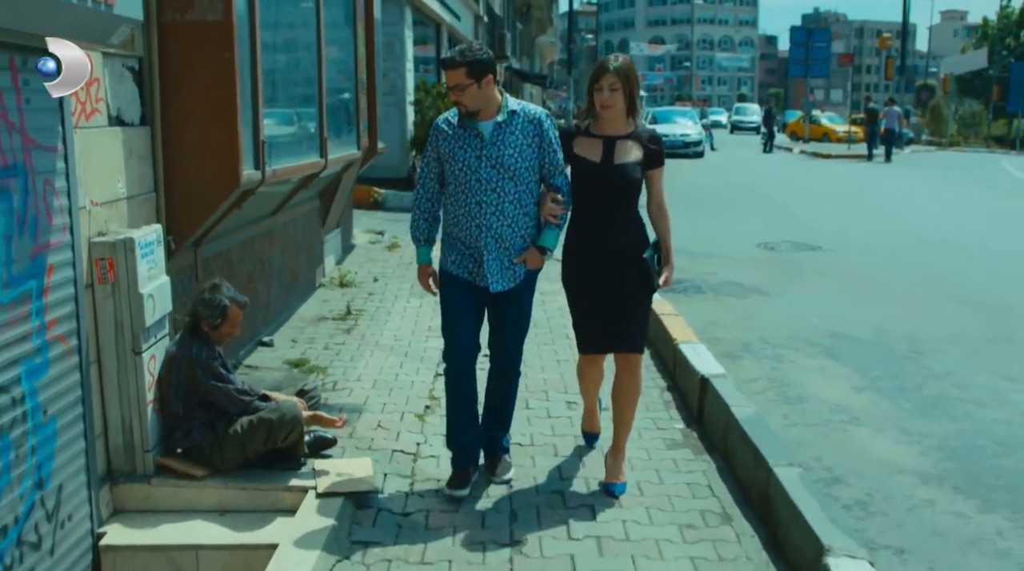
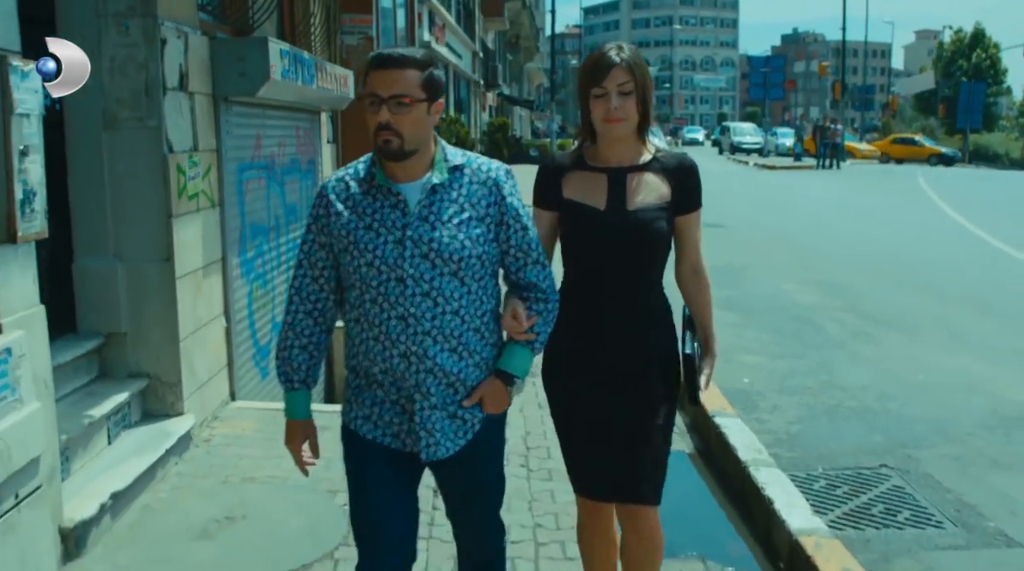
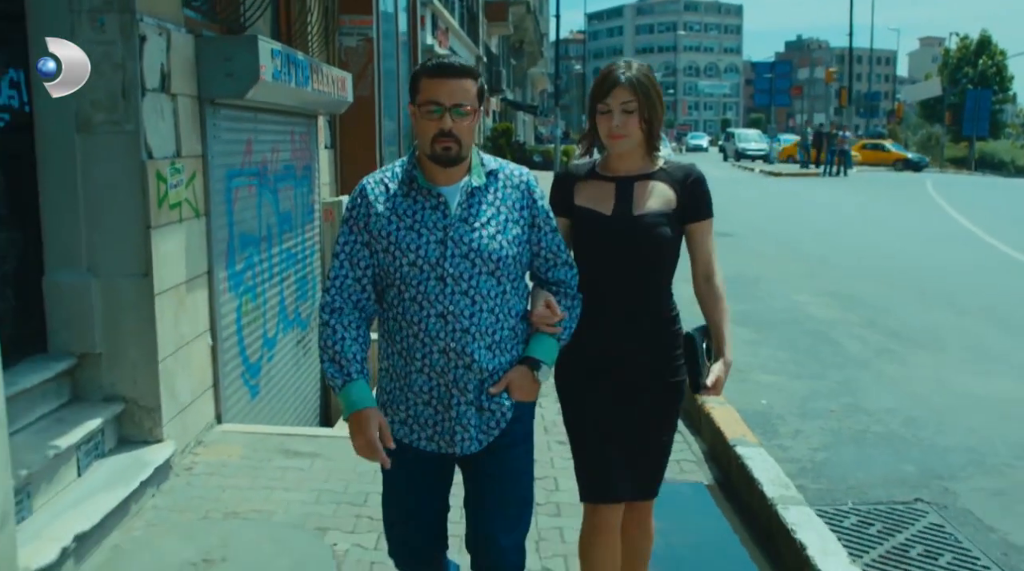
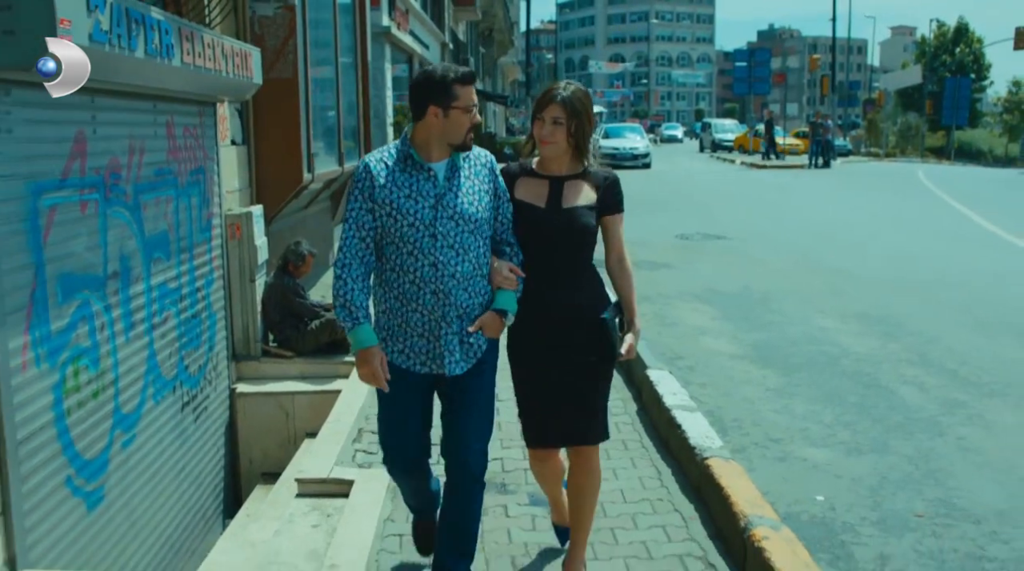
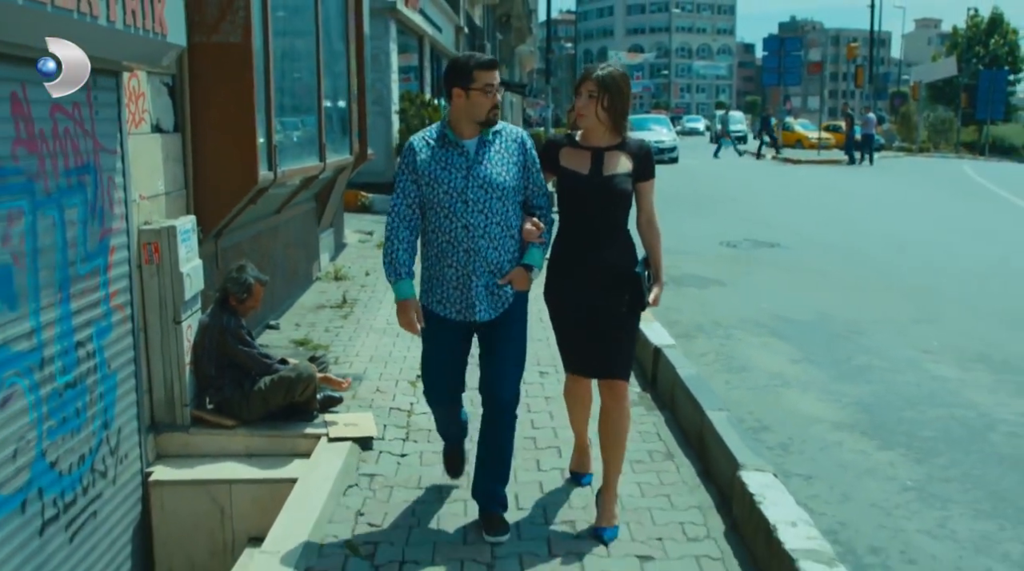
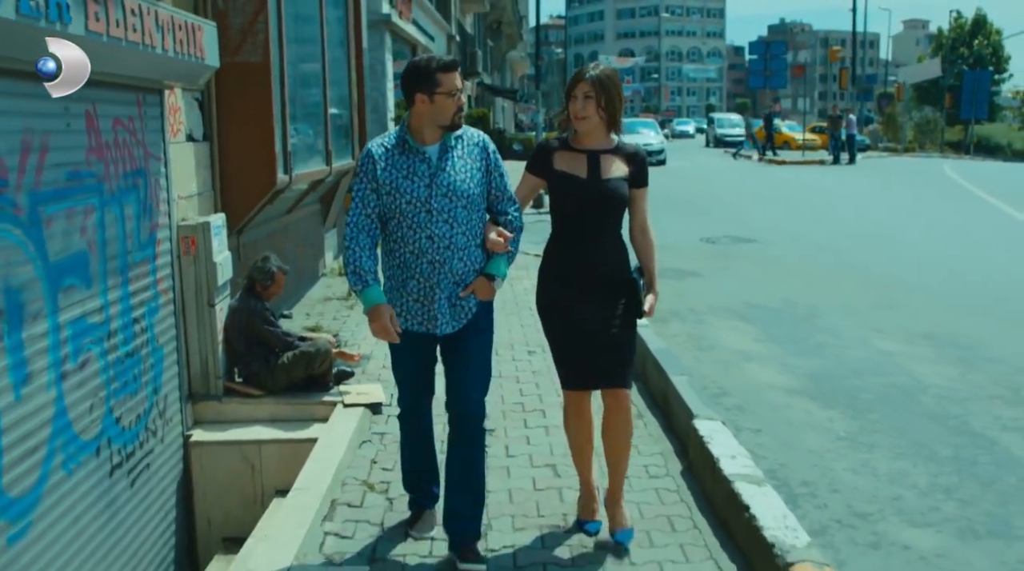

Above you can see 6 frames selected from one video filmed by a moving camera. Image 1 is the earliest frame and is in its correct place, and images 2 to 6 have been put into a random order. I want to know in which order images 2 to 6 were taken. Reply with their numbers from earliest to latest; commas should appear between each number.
5, 6, 4, 3, 2
